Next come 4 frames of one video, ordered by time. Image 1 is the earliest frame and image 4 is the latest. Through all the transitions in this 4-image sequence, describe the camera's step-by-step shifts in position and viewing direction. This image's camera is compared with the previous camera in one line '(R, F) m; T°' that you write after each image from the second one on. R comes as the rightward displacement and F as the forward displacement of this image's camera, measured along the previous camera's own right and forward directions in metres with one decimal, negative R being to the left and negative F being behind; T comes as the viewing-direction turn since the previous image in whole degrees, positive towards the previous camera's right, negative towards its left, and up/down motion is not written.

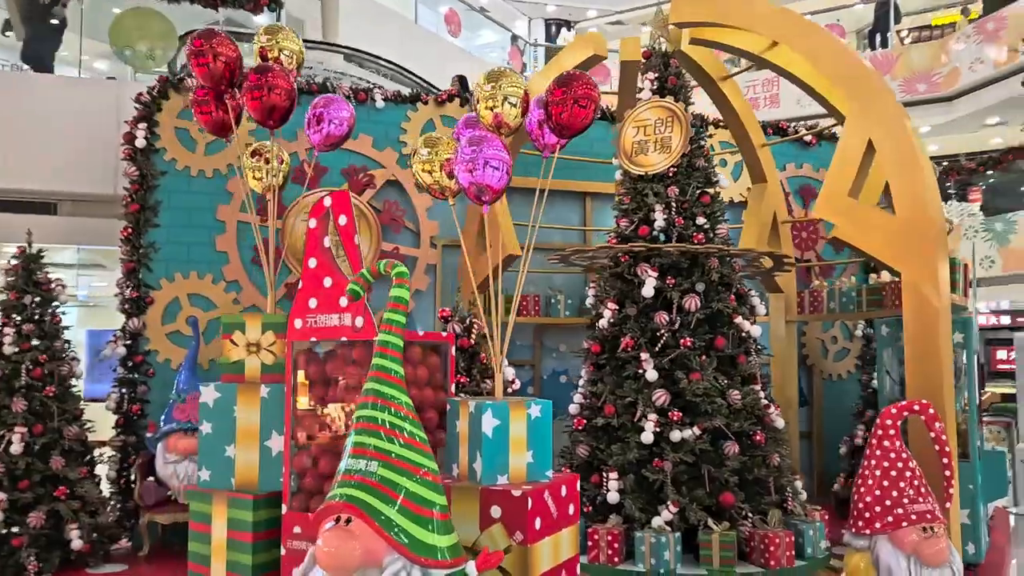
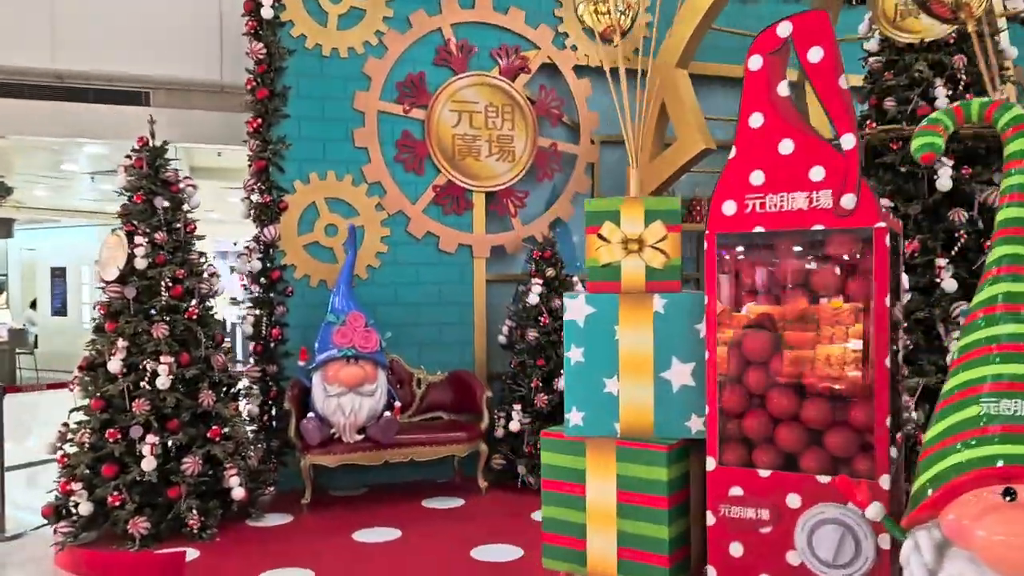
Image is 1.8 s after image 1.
(-1.2, +0.8) m; +2°
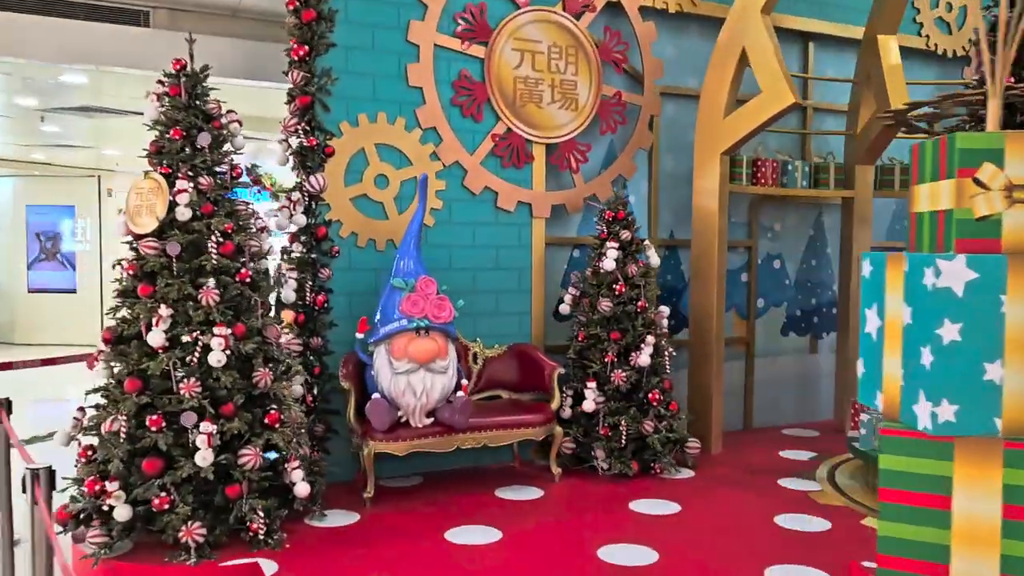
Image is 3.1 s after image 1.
(-0.9, +0.6) m; +7°
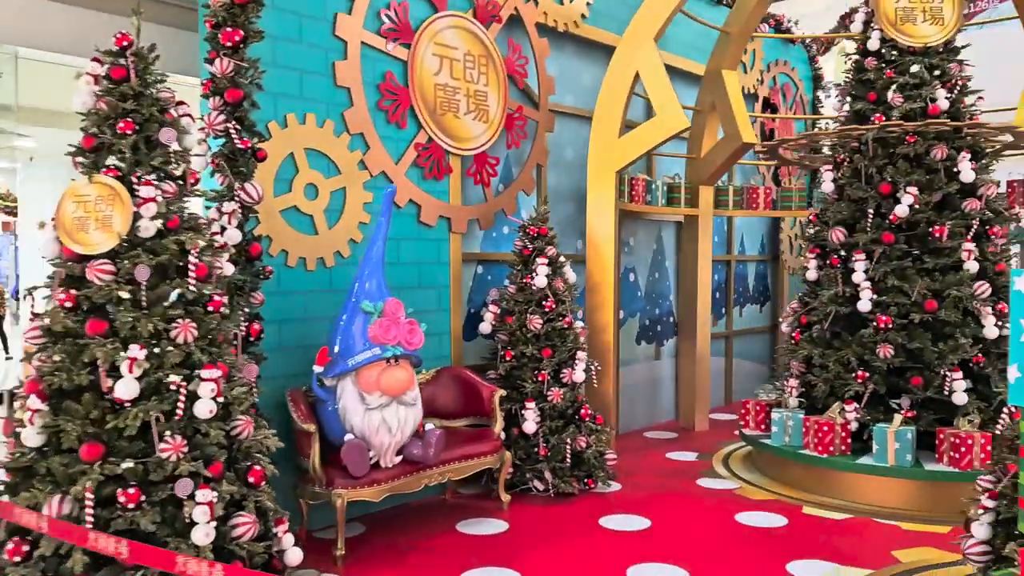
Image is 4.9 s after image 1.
(-1.1, +0.4) m; +22°
